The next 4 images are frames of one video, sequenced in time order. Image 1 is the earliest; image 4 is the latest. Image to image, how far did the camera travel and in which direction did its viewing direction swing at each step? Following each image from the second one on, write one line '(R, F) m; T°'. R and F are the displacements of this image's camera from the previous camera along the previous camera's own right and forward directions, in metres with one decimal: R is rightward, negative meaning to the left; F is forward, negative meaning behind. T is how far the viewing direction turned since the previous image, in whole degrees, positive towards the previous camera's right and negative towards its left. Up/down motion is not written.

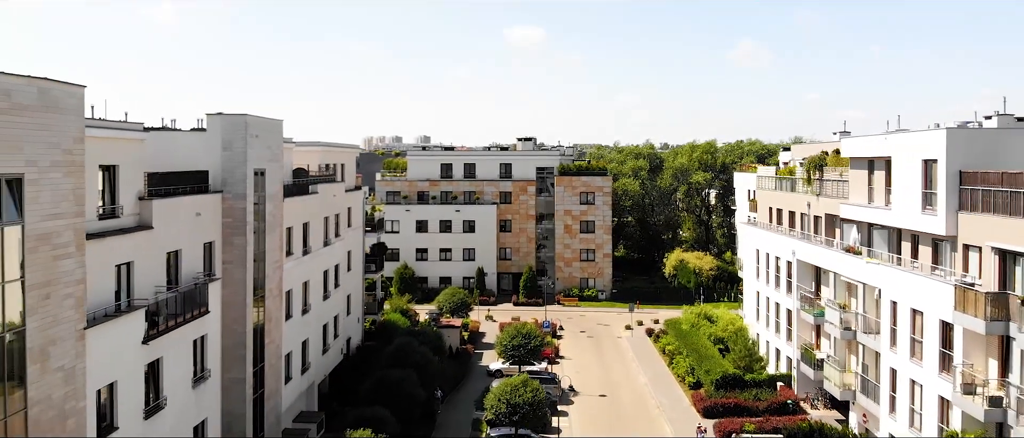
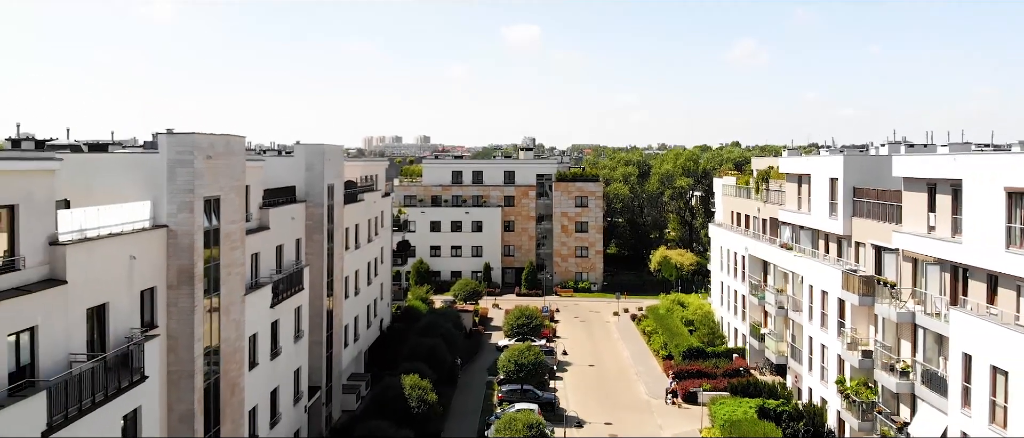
(-0.4, -7.2) m; 0°
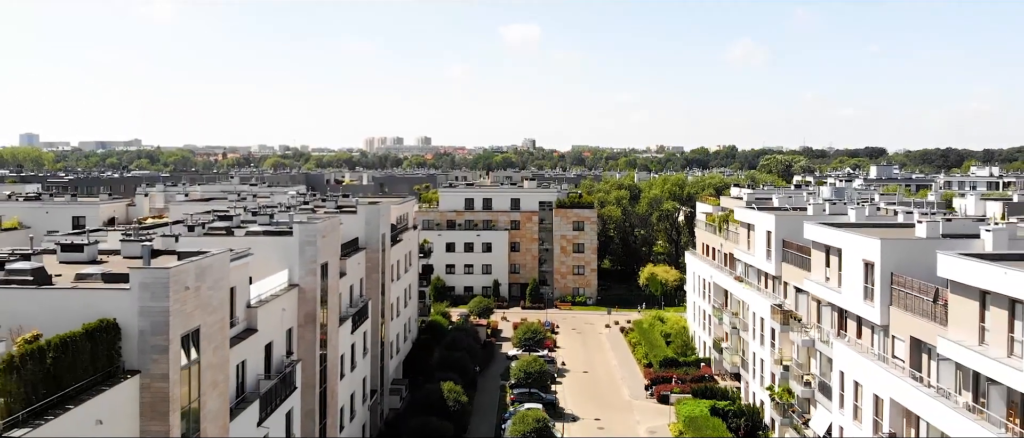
(-0.6, -8.8) m; 0°
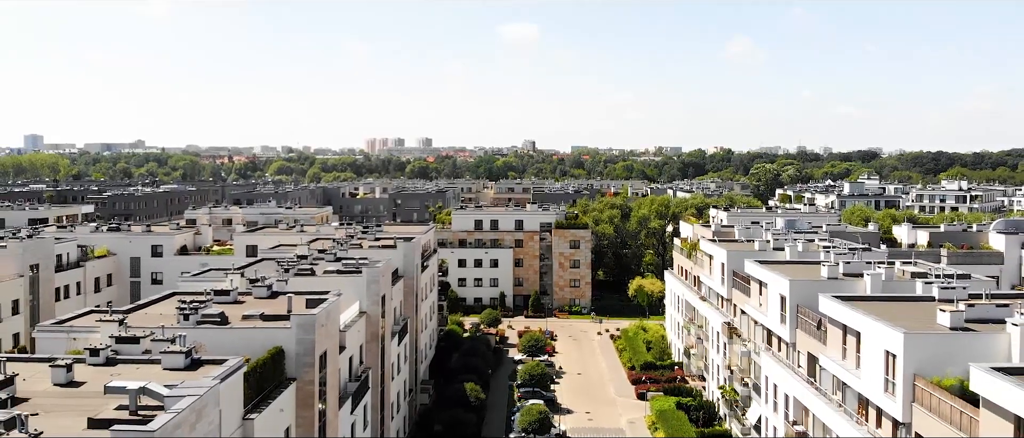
(-0.5, -9.8) m; 0°
